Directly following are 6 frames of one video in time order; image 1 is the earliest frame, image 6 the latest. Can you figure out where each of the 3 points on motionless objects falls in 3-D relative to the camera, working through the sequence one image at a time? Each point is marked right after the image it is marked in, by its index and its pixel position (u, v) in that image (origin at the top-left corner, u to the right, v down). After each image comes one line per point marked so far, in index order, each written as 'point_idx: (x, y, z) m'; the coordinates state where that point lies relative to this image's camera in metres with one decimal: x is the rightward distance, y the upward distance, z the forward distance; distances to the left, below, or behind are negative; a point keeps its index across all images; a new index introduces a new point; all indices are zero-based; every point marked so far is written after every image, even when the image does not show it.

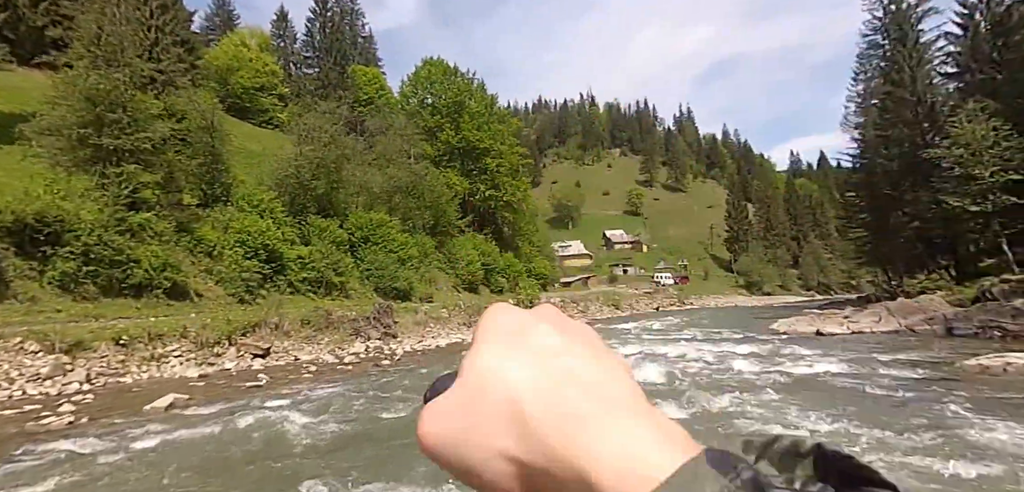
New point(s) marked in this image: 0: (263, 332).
0: (-8.9, -3.1, +19.8) m
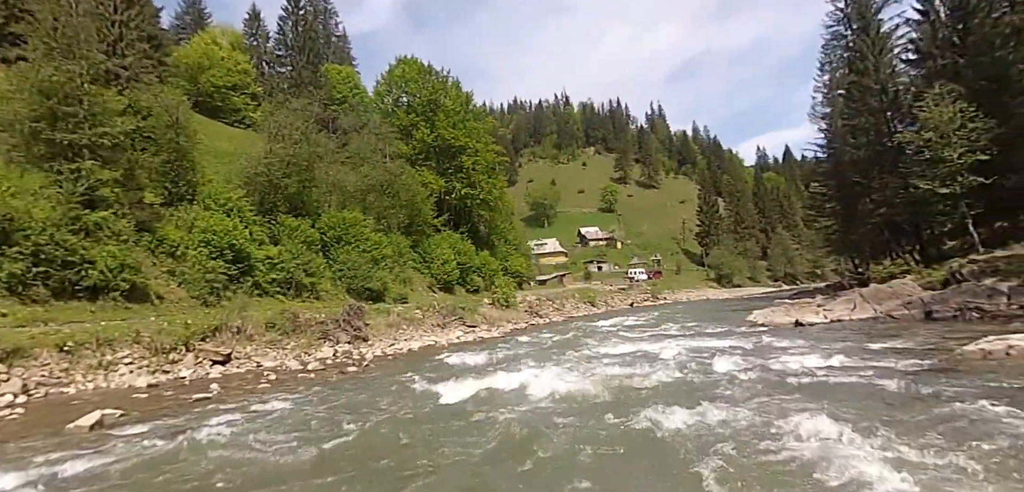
0: (-9.8, -3.0, +18.9) m
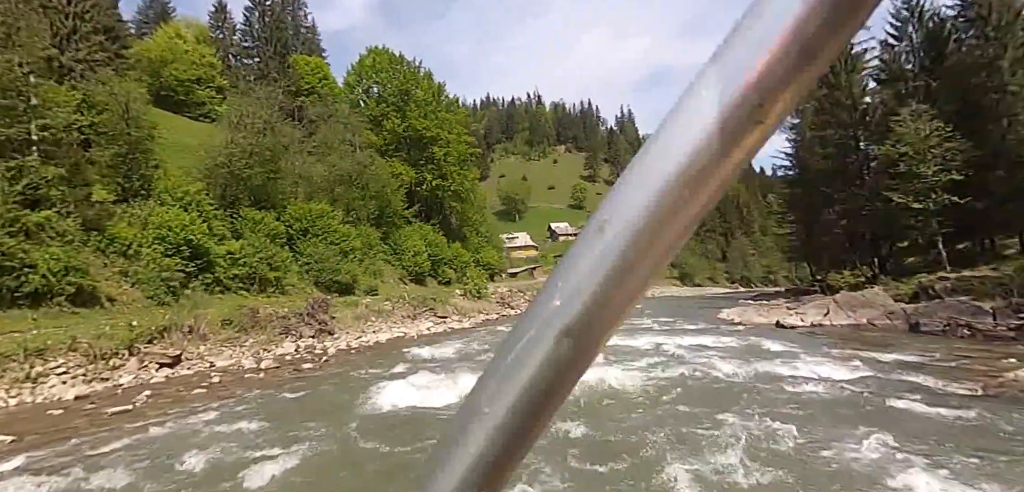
0: (-10.7, -2.9, +17.7) m
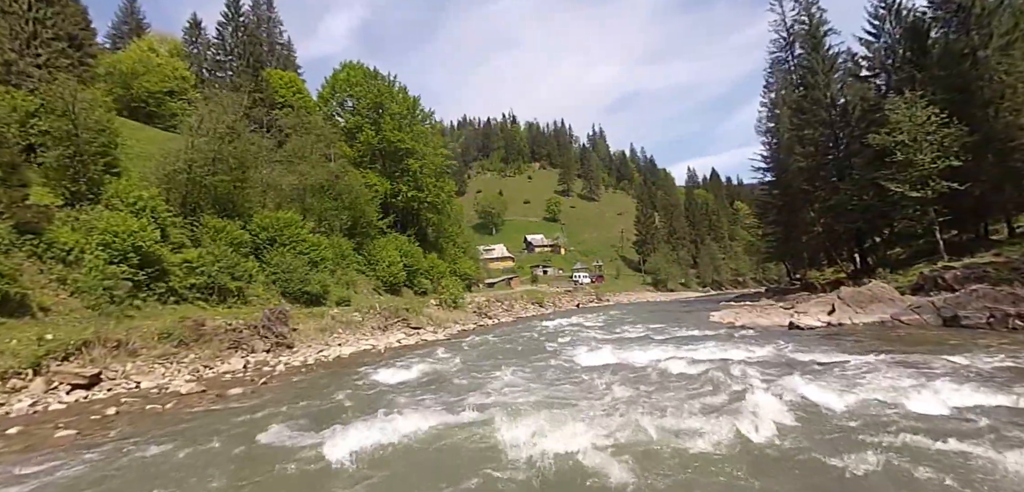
0: (-11.3, -2.9, +15.5) m
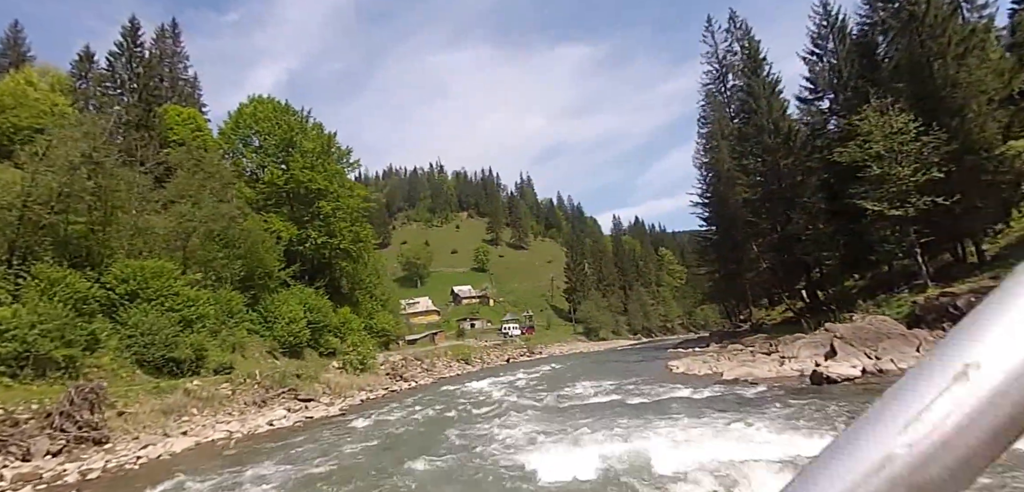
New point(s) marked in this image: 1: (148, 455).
0: (-12.9, -3.7, +8.6) m
1: (-8.9, -5.3, +14.1) m
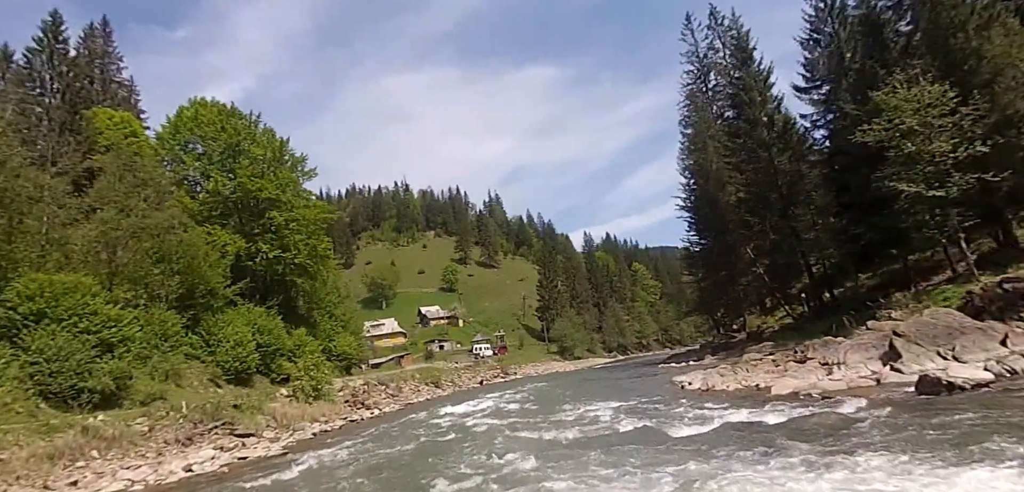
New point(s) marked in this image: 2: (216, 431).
0: (-12.6, -3.2, +4.3) m
1: (-8.9, -4.9, +10.0) m
2: (-10.1, -6.3, +19.2) m
